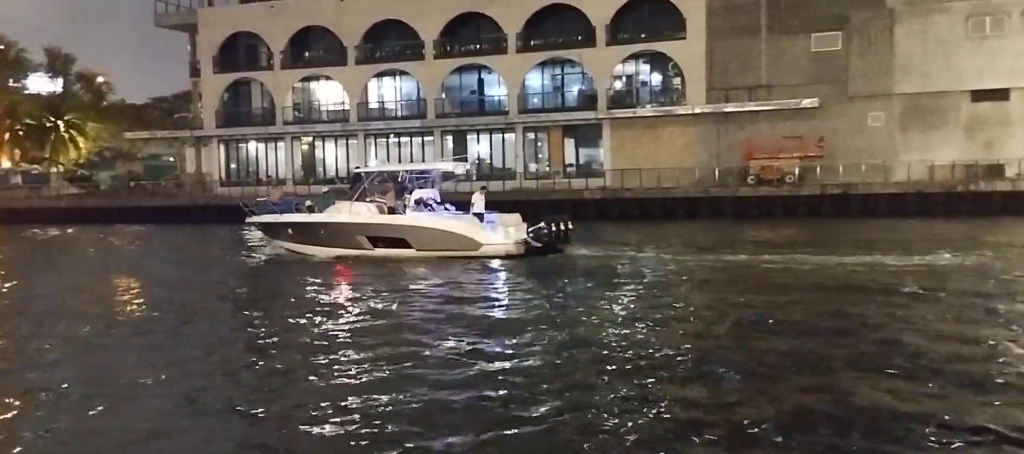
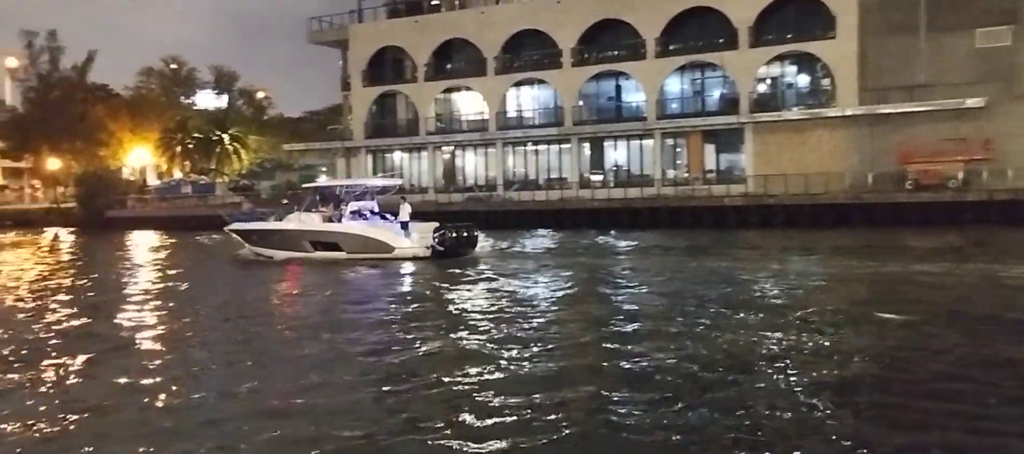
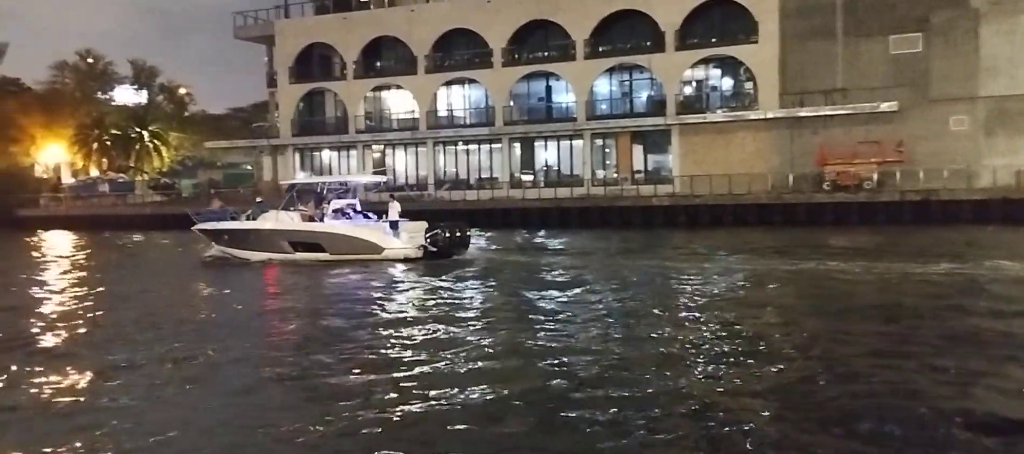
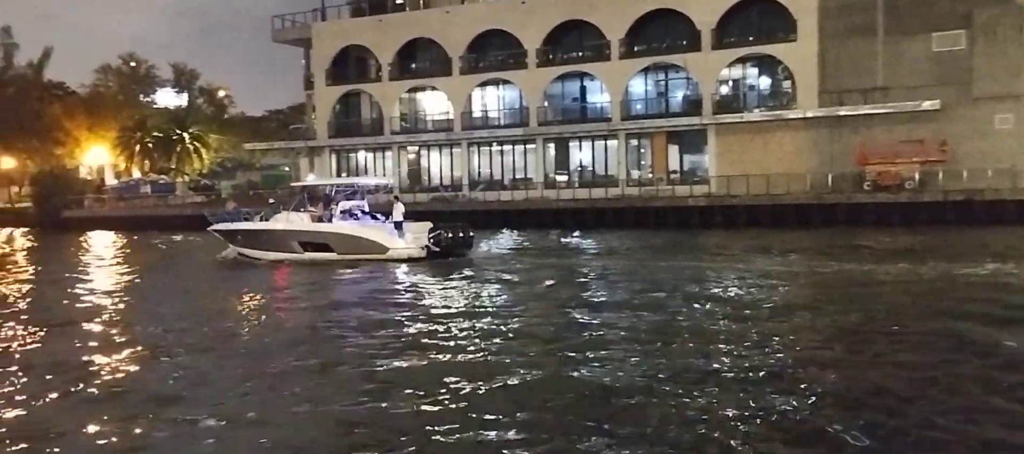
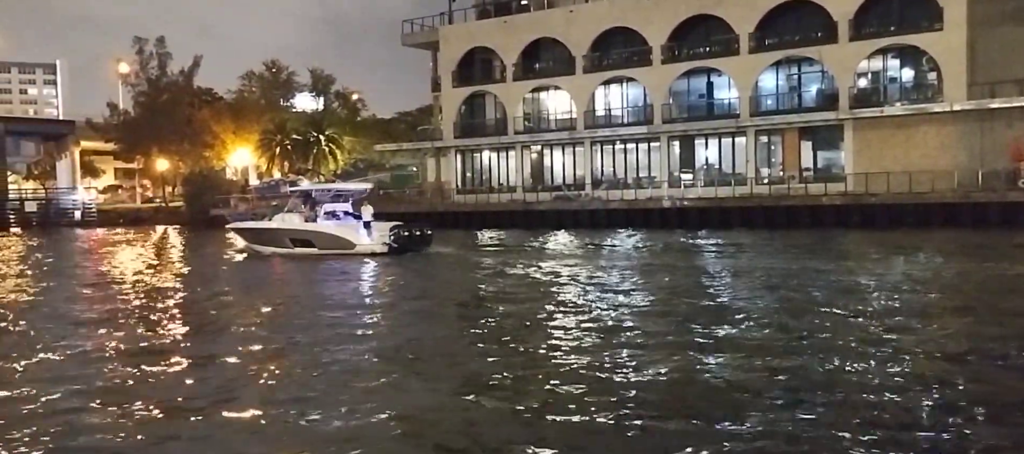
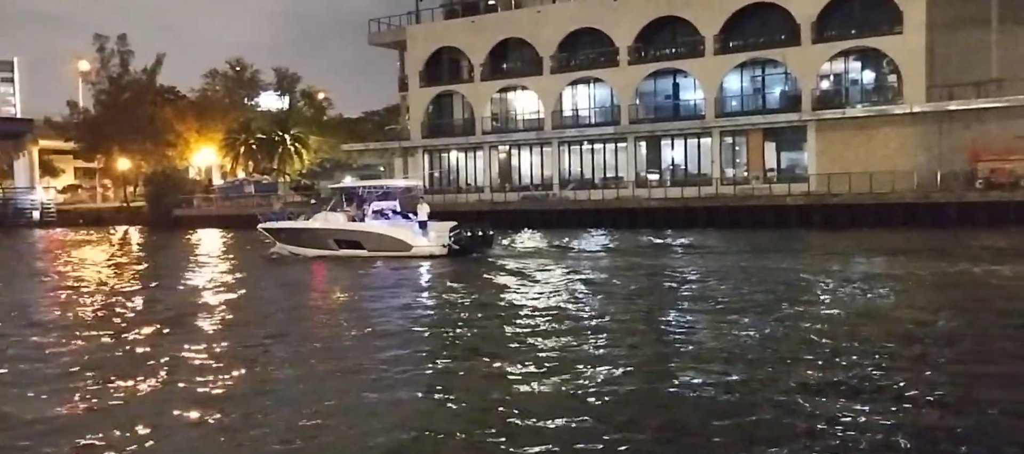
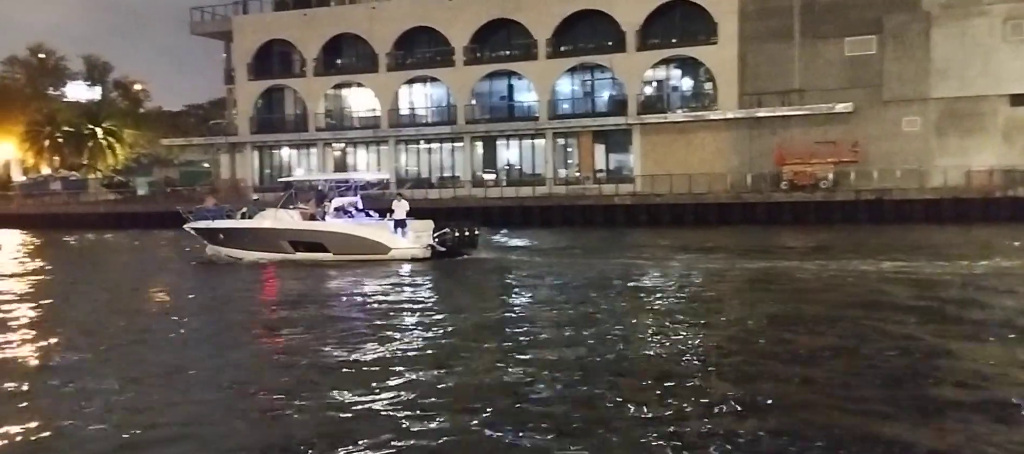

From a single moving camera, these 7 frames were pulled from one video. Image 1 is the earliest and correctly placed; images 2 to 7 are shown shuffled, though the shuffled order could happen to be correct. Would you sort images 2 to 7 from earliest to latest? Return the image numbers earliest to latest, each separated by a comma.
7, 3, 4, 2, 6, 5
